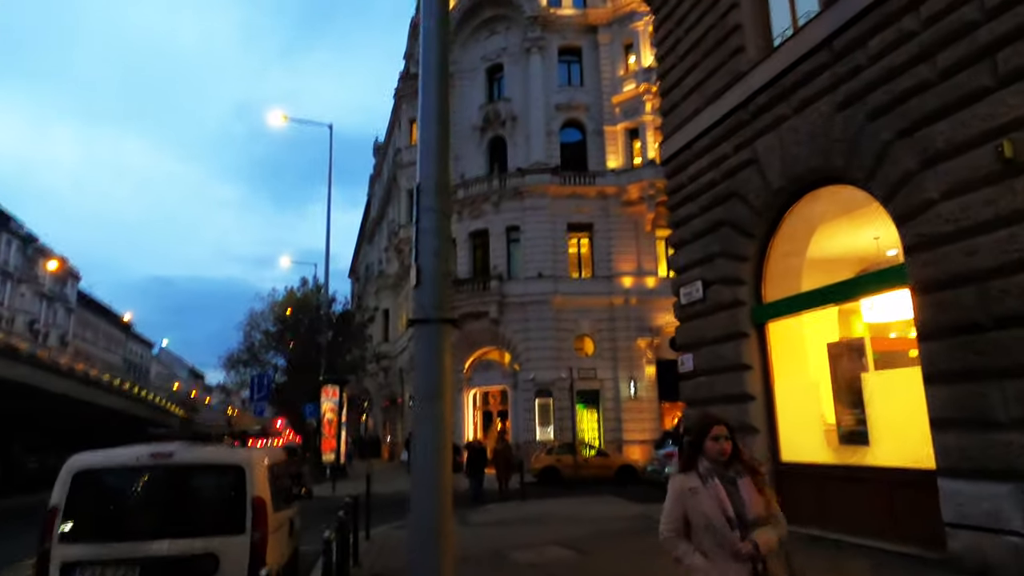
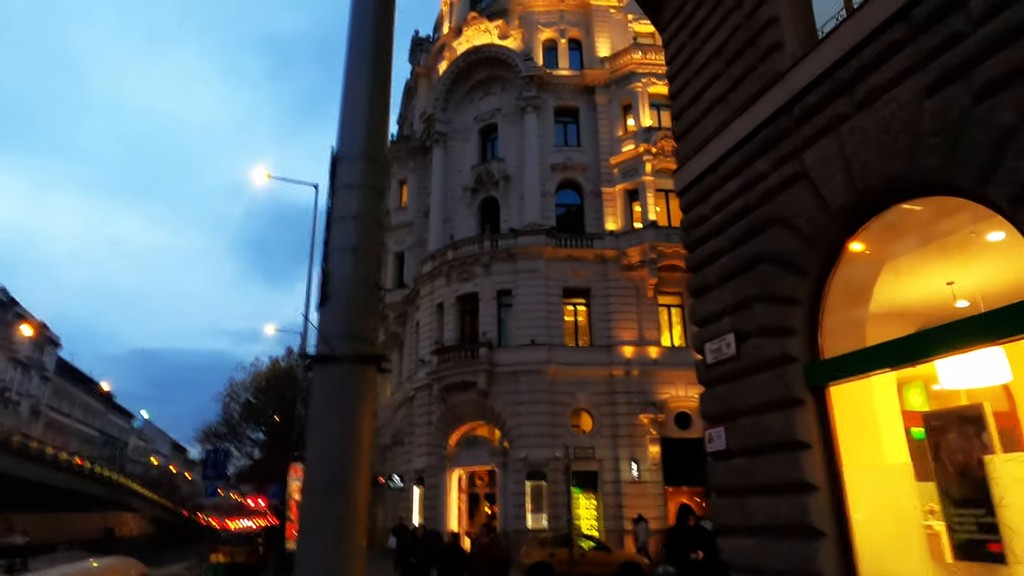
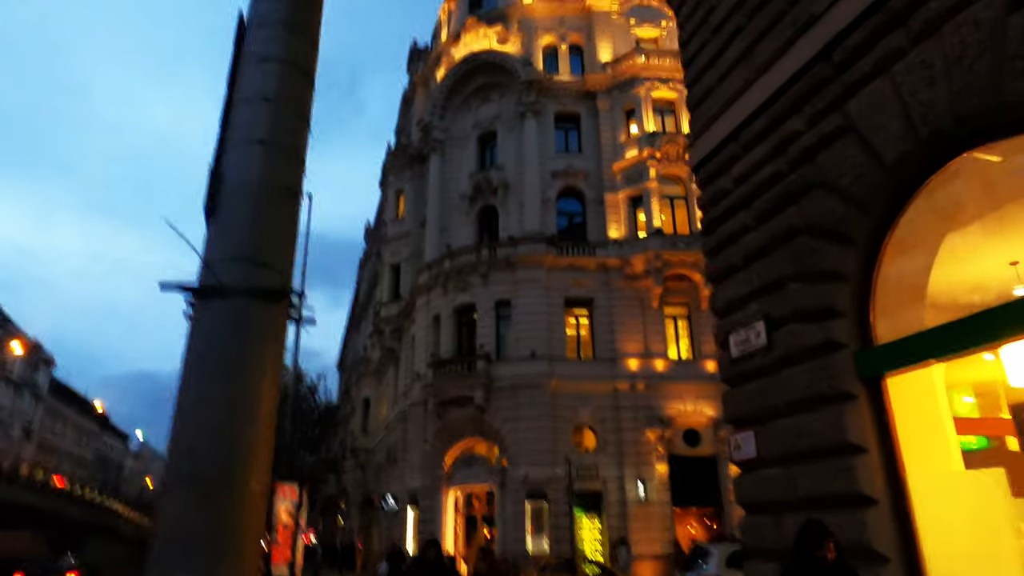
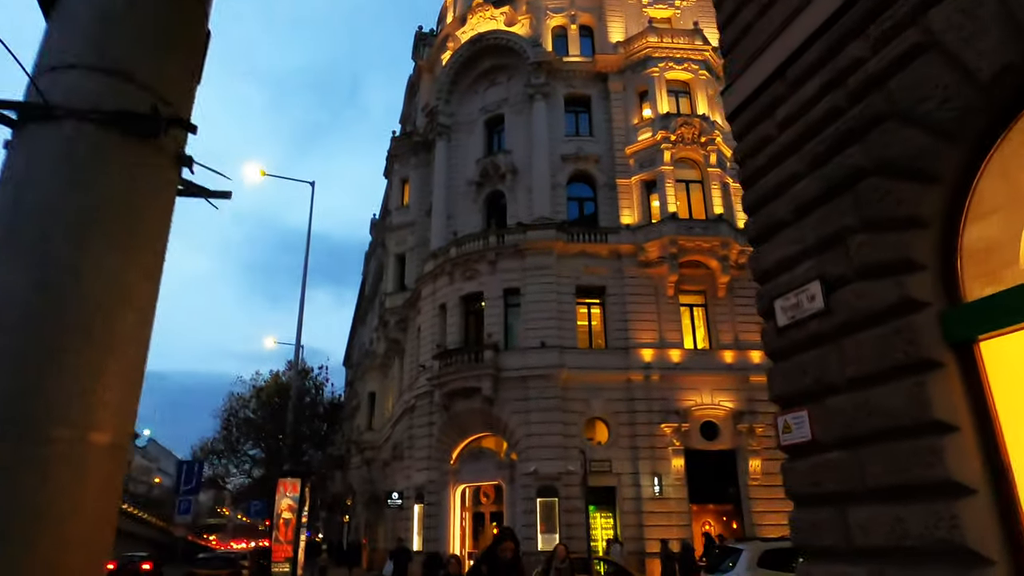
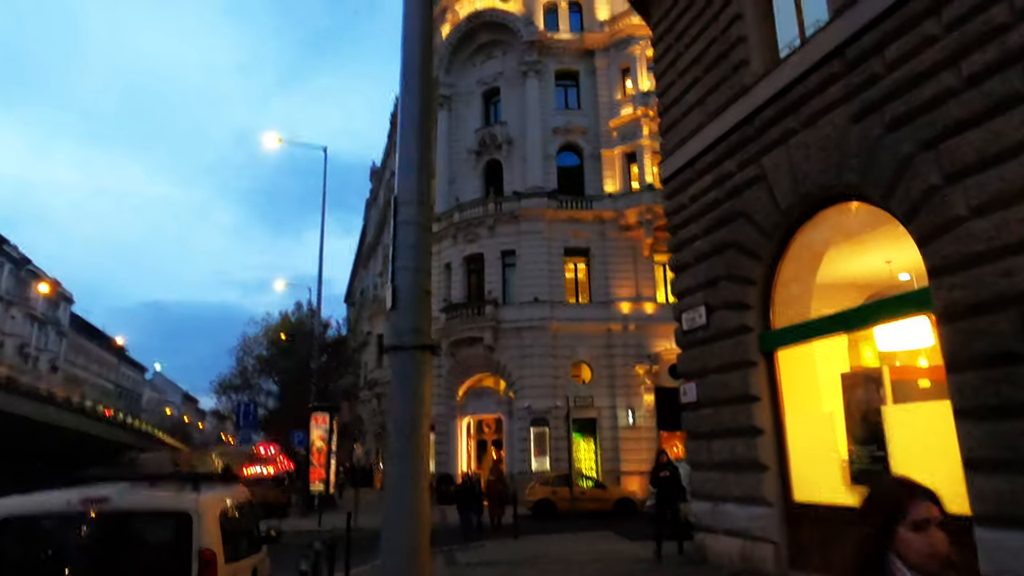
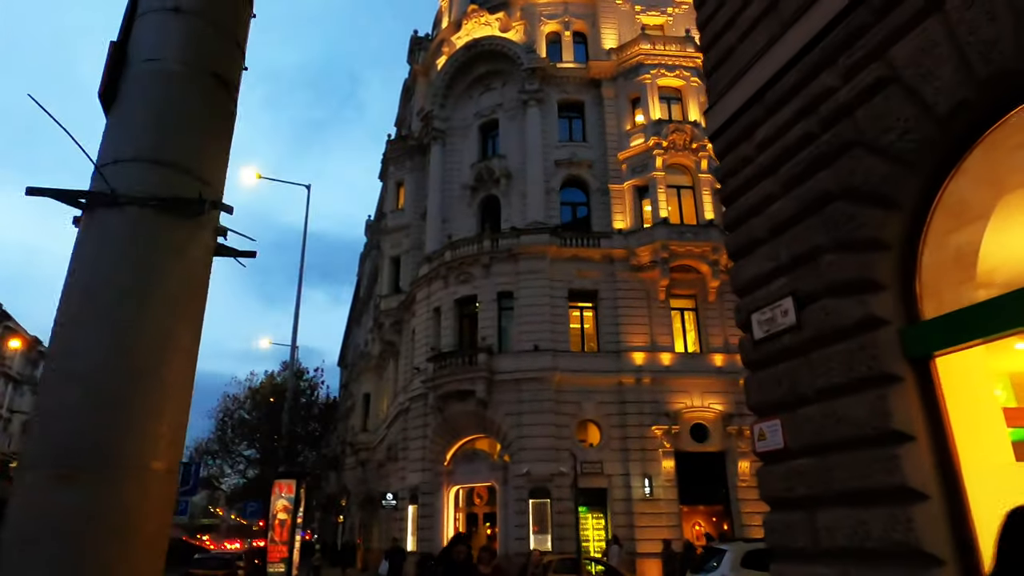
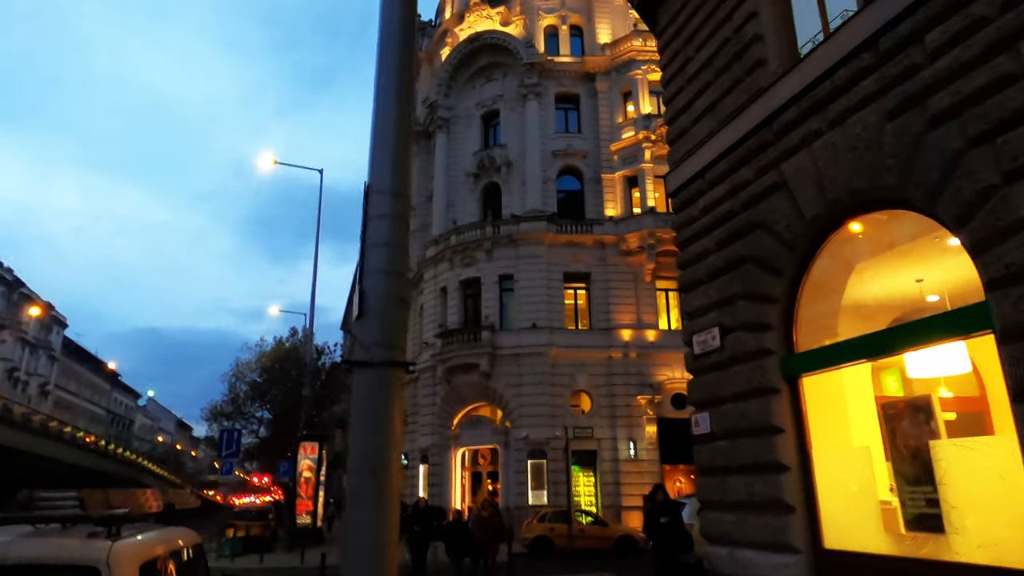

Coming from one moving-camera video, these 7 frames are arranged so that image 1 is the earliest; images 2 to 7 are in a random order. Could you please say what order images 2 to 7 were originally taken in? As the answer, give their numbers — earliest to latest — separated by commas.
5, 7, 2, 3, 6, 4
